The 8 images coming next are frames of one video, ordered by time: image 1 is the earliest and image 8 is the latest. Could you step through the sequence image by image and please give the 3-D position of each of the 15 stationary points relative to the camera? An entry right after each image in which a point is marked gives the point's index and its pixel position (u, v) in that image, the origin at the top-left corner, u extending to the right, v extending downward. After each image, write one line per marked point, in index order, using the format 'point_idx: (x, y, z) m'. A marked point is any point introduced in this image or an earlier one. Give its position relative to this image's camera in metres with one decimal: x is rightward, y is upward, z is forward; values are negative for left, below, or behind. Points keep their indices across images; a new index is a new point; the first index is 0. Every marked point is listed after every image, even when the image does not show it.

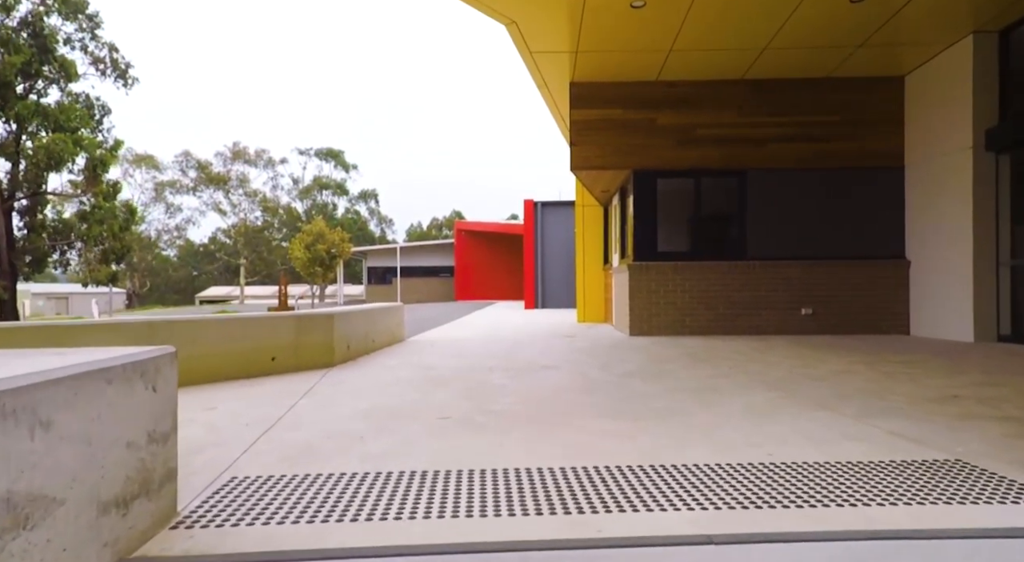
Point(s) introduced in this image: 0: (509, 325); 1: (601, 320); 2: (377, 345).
0: (-0.1, -0.9, +10.9) m
1: (+1.8, -0.8, +11.5) m
2: (-1.6, -0.7, +6.5) m
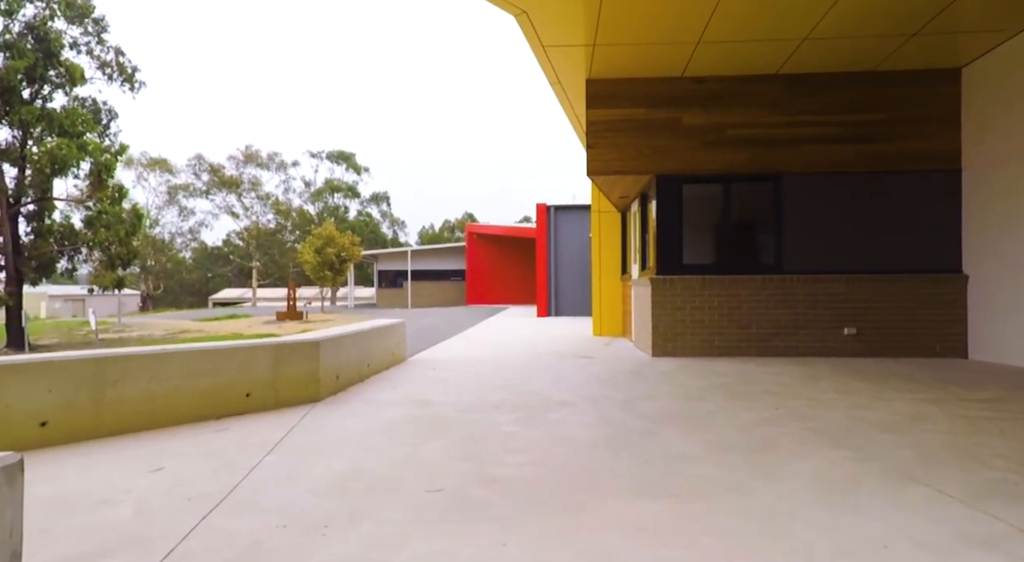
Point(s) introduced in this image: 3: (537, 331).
0: (+0.1, -1.1, +10.3) m
1: (+2.0, -1.0, +10.8) m
2: (-1.4, -0.9, +5.9) m
3: (+0.5, -1.1, +12.3) m
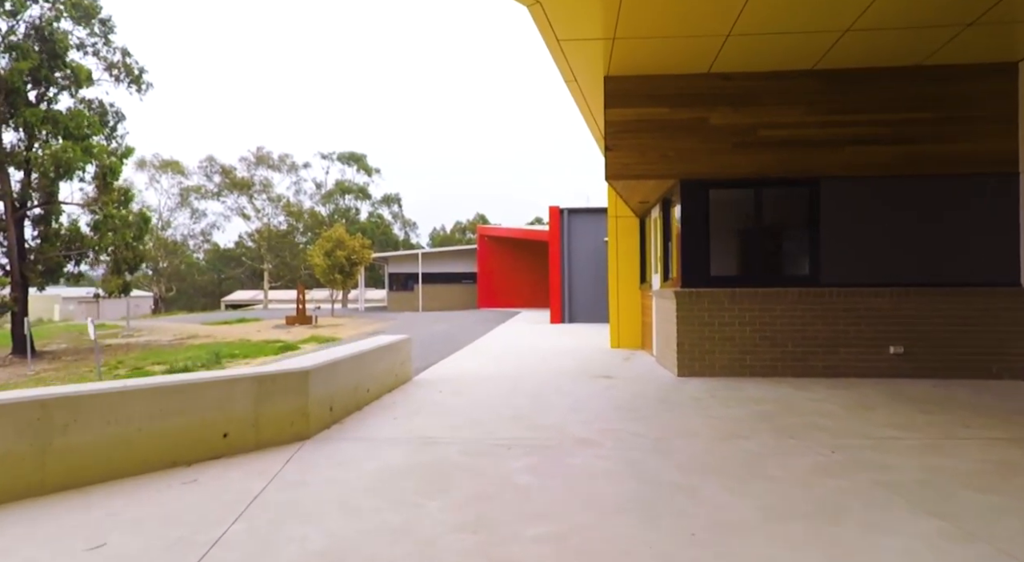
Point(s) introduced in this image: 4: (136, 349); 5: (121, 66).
0: (+0.4, -1.2, +9.7) m
1: (+2.2, -1.2, +10.2) m
2: (-1.3, -1.1, +5.4) m
3: (+0.8, -1.2, +11.8) m
4: (-12.8, -2.3, +19.5) m
5: (-13.7, +7.5, +20.2) m
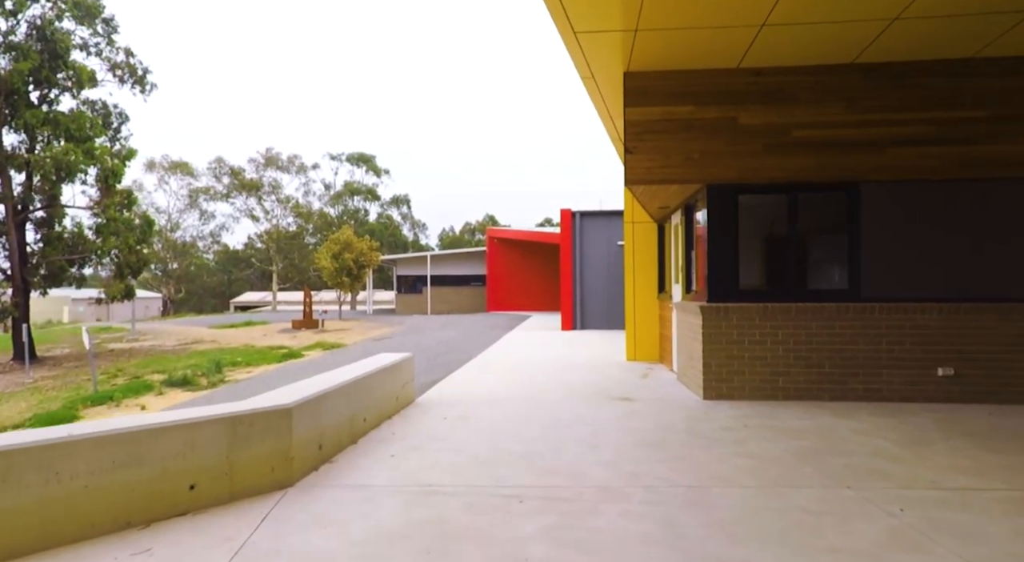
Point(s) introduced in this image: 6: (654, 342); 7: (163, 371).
0: (+0.5, -1.4, +9.2) m
1: (+2.4, -1.3, +9.7) m
2: (-1.2, -1.2, +4.9) m
3: (+1.0, -1.4, +11.2) m
4: (-12.5, -2.5, +19.2) m
5: (-13.4, +7.4, +19.9) m
6: (+2.4, -1.0, +9.8) m
7: (-8.7, -2.2, +14.3) m
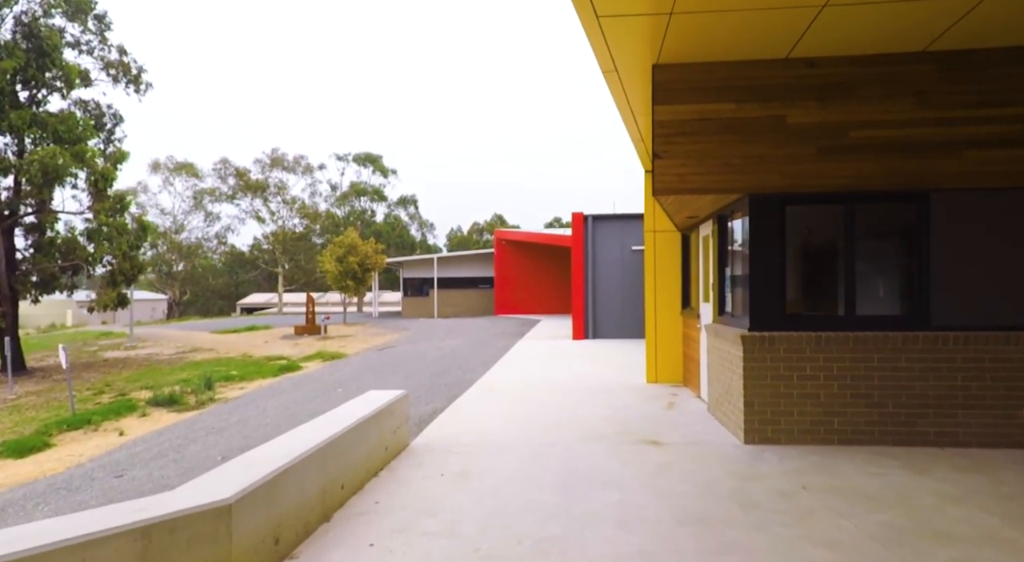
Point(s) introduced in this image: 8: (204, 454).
0: (+0.7, -1.6, +8.3) m
1: (+2.6, -1.5, +8.7) m
2: (-1.2, -1.5, +4.0) m
3: (+1.2, -1.6, +10.3) m
4: (-12.2, -2.7, +18.5) m
5: (-13.1, +7.1, +19.2) m
6: (+2.5, -1.2, +8.9) m
7: (-8.5, -2.5, +13.5) m
8: (-3.9, -2.2, +7.3) m
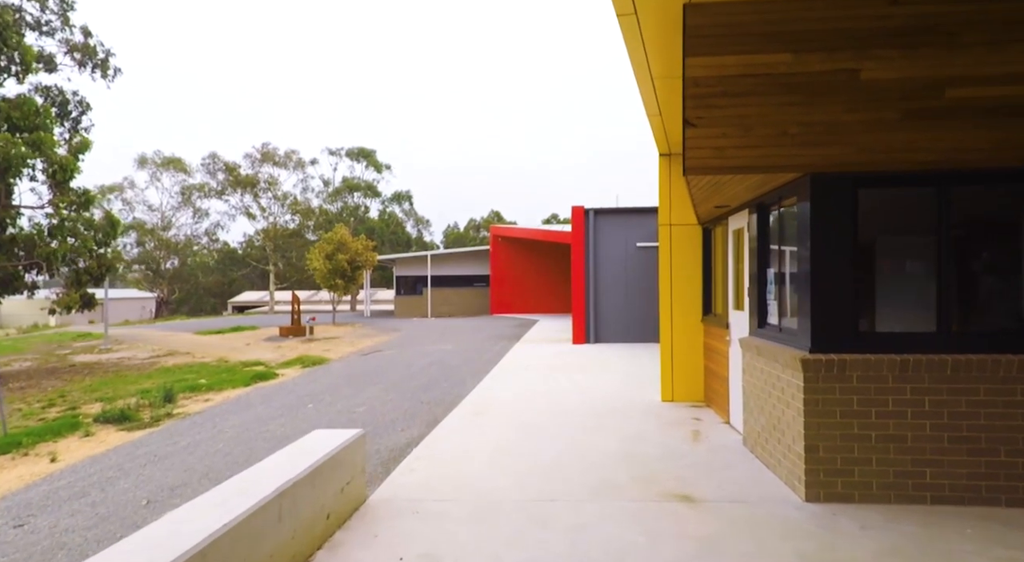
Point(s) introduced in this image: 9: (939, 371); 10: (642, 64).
0: (+0.6, -1.6, +7.0) m
1: (+2.5, -1.6, +7.5) m
2: (-1.2, -1.5, +2.7) m
3: (+1.1, -1.6, +9.1) m
4: (-12.3, -2.7, +17.2) m
5: (-13.3, +7.2, +17.8) m
6: (+2.4, -1.3, +7.6) m
7: (-8.6, -2.5, +12.2) m
8: (-4.0, -2.2, +6.0) m
9: (+3.0, -0.6, +4.0) m
10: (+1.2, +2.0, +5.4) m
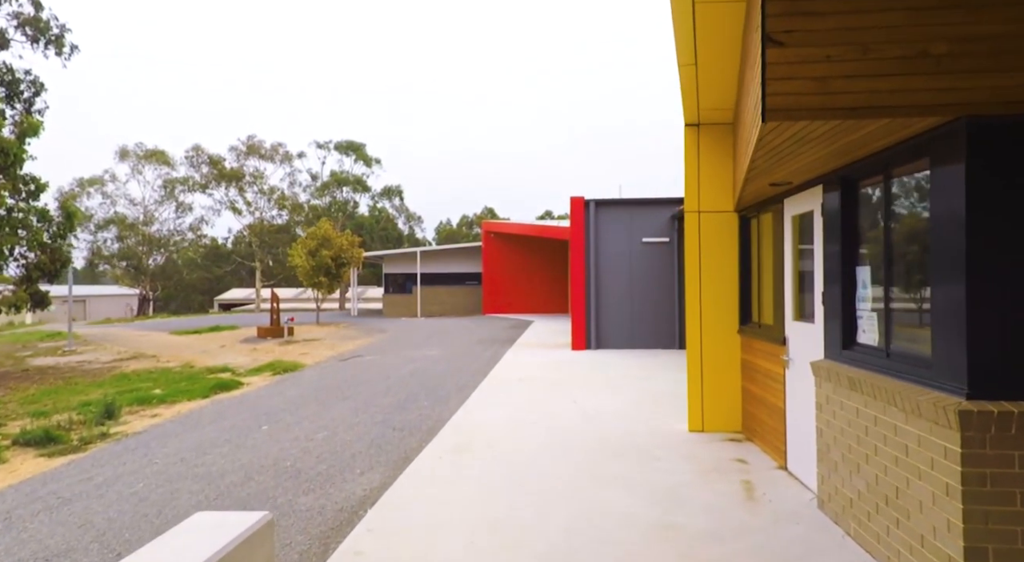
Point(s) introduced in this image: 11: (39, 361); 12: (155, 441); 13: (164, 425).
0: (+0.5, -1.6, +5.6) m
1: (+2.4, -1.6, +6.0) m
2: (-1.3, -1.5, +1.2) m
3: (+0.9, -1.6, +7.6) m
4: (-12.5, -2.6, +15.6) m
5: (-13.4, +7.2, +16.2) m
6: (+2.4, -1.3, +6.1) m
7: (-8.7, -2.5, +10.7) m
8: (-4.1, -2.2, +4.5) m
9: (+2.9, -0.6, +2.6) m
10: (+1.2, +2.0, +3.9) m
11: (-16.3, -2.7, +20.0) m
12: (-5.2, -2.3, +8.4) m
13: (-5.7, -2.4, +9.6) m
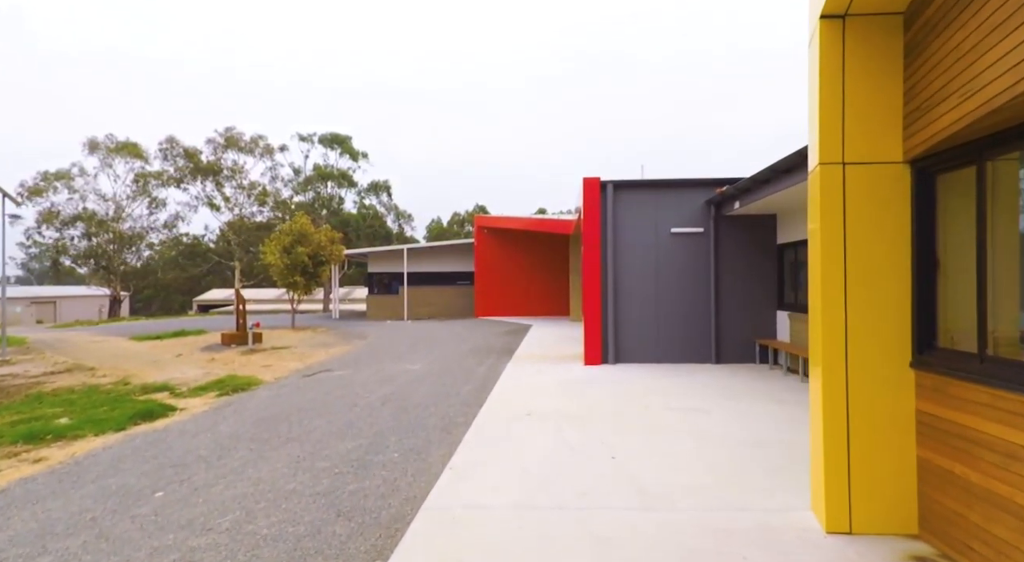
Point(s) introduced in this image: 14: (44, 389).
0: (+0.6, -1.6, +3.0) m
1: (+2.5, -1.6, +3.5) m
2: (-1.1, -1.5, -1.3) m
3: (+1.0, -1.6, +5.1) m
4: (-12.5, -2.6, +12.9) m
5: (-13.5, +7.2, +13.5) m
6: (+2.5, -1.3, +3.6) m
7: (-8.7, -2.4, +8.0) m
8: (-4.0, -2.2, +1.9) m
9: (+3.1, -0.6, +0.1) m
10: (+1.3, +2.0, +1.4) m
11: (-16.4, -2.7, +17.2) m
12: (-5.1, -2.3, +5.8) m
13: (-5.7, -2.4, +6.9) m
14: (-10.9, -2.5, +13.5) m
